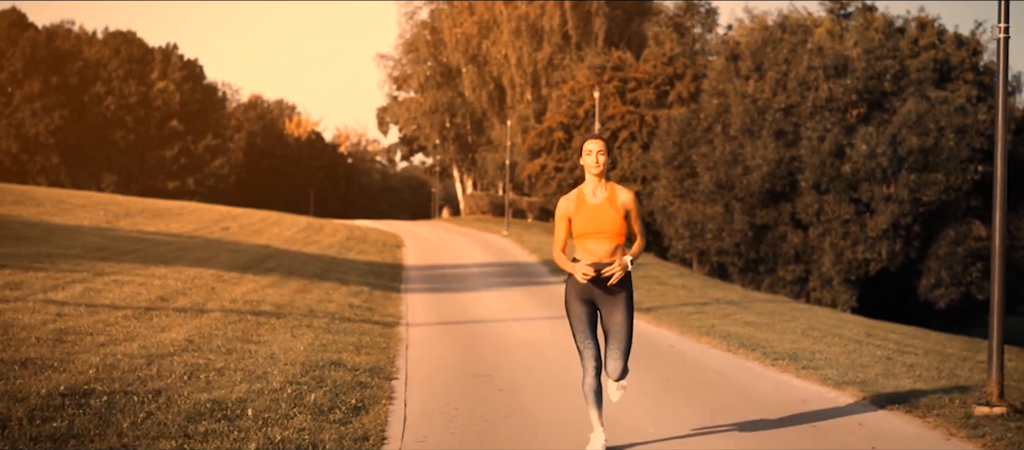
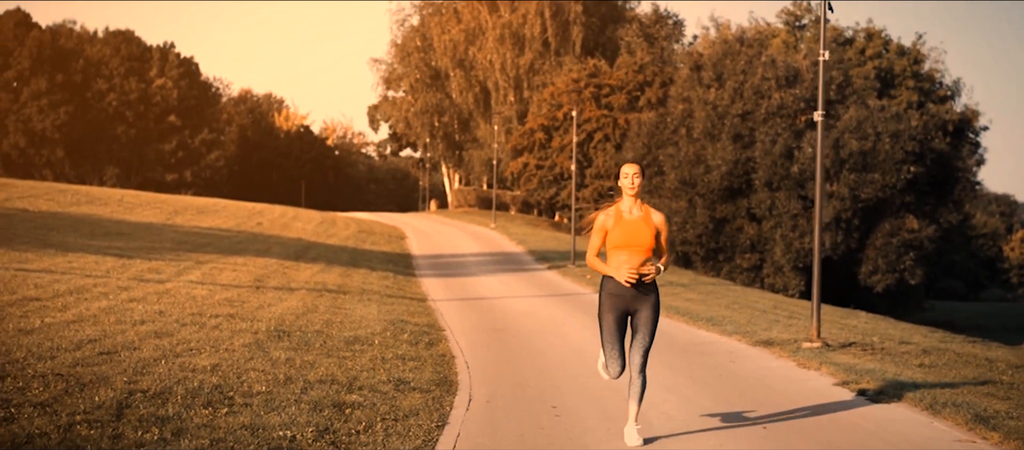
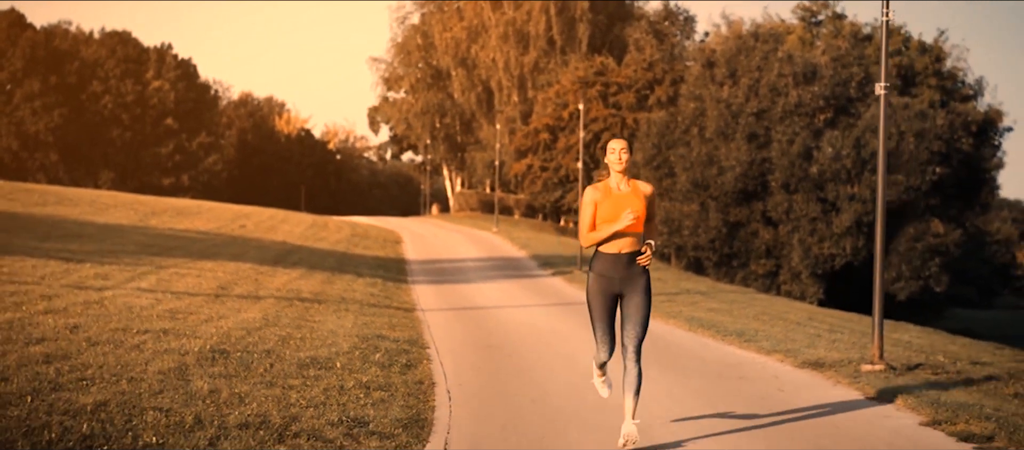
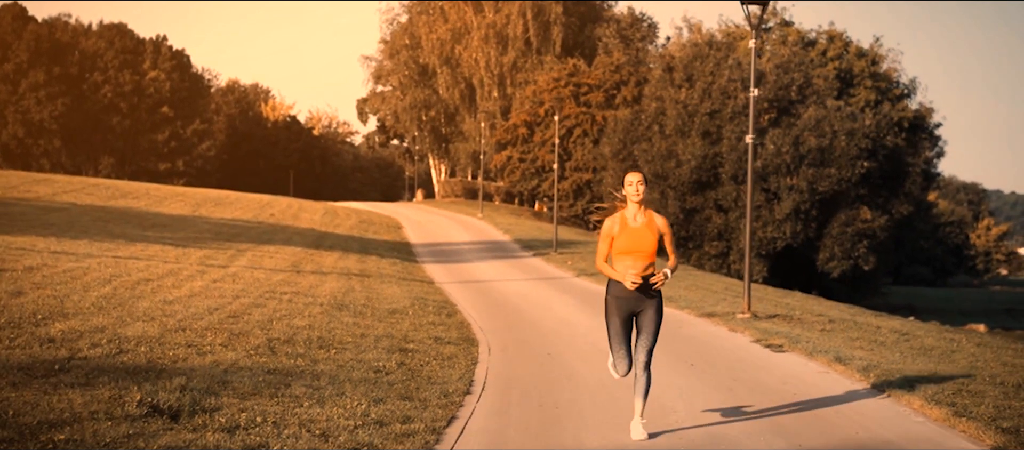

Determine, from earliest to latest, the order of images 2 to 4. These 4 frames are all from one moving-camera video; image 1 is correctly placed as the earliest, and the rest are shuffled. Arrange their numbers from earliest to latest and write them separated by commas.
3, 2, 4
